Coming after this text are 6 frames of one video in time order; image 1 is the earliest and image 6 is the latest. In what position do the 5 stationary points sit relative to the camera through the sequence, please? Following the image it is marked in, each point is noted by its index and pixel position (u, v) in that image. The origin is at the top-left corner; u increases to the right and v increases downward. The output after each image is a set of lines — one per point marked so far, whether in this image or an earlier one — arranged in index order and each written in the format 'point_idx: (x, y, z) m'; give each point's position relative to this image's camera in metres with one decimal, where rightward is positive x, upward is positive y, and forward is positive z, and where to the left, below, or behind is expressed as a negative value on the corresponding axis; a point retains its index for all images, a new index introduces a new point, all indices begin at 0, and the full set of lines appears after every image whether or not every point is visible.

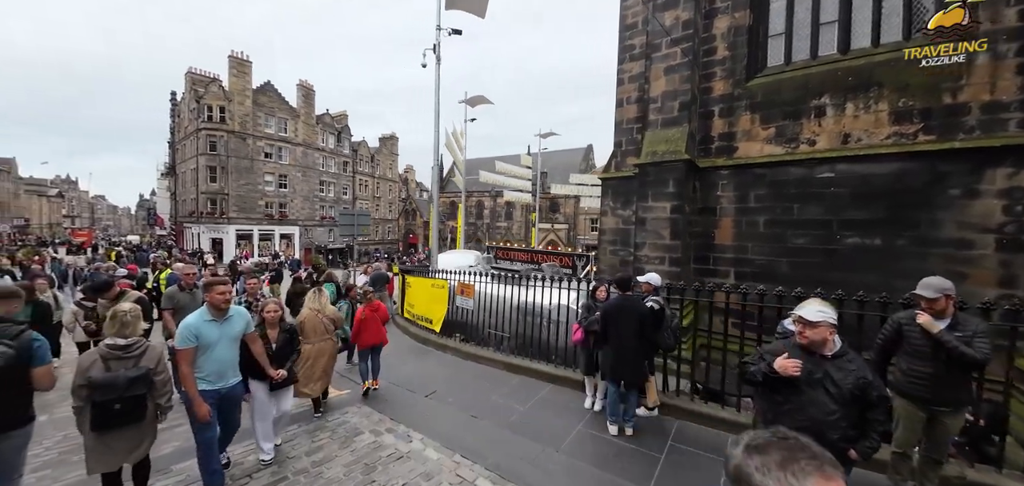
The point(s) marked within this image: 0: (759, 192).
0: (+3.8, +0.8, +5.9) m
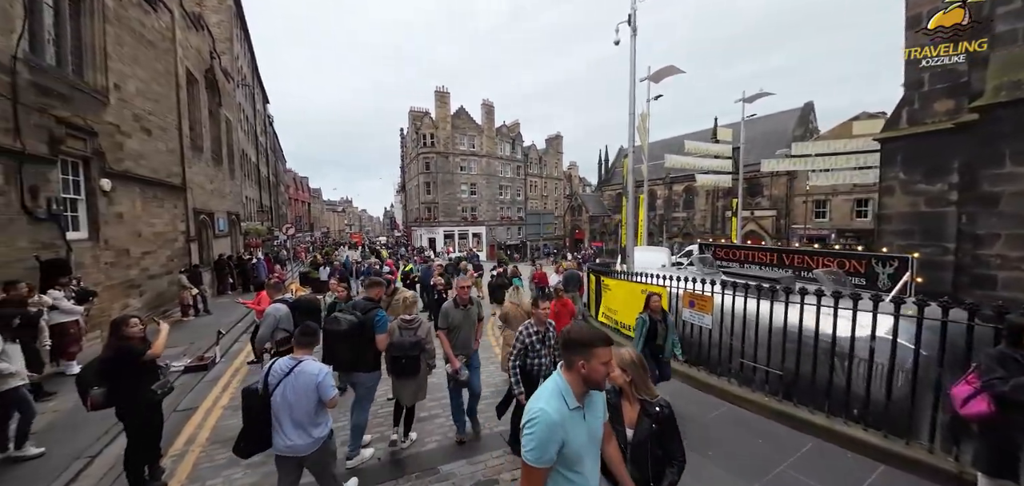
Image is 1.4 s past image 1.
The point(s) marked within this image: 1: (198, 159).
0: (+6.2, +0.9, +2.9) m
1: (-11.0, +2.9, +13.5) m
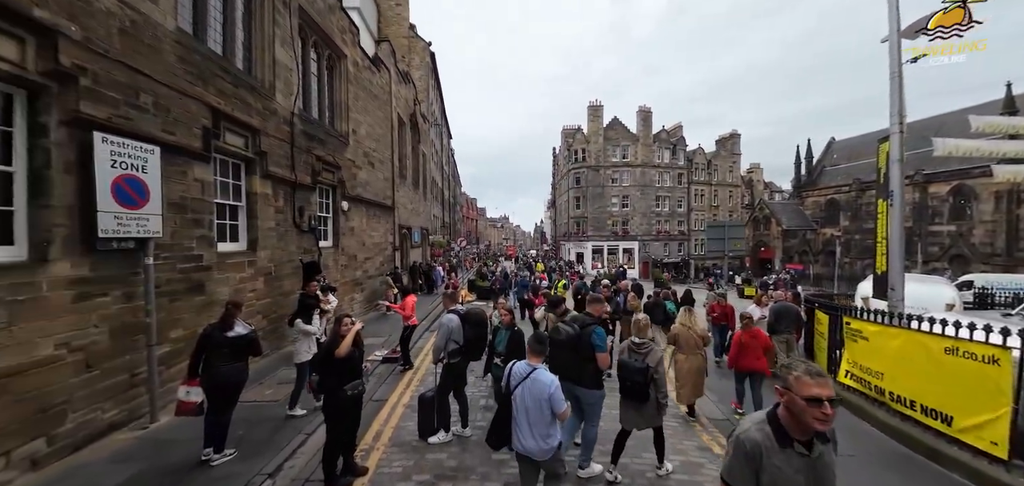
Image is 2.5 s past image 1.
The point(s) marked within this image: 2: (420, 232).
0: (+7.0, +0.7, -0.3) m
1: (-4.7, +2.5, +16.3) m
2: (-4.6, +0.5, +18.7) m
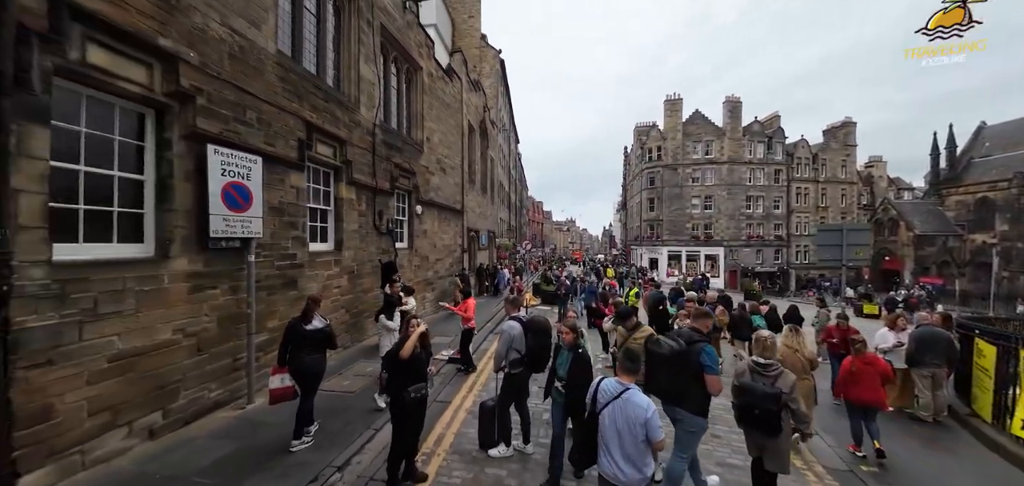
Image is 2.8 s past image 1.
0: (+6.8, +0.6, -1.7) m
1: (-1.8, +2.4, +16.6) m
2: (-1.3, +0.4, +18.9) m
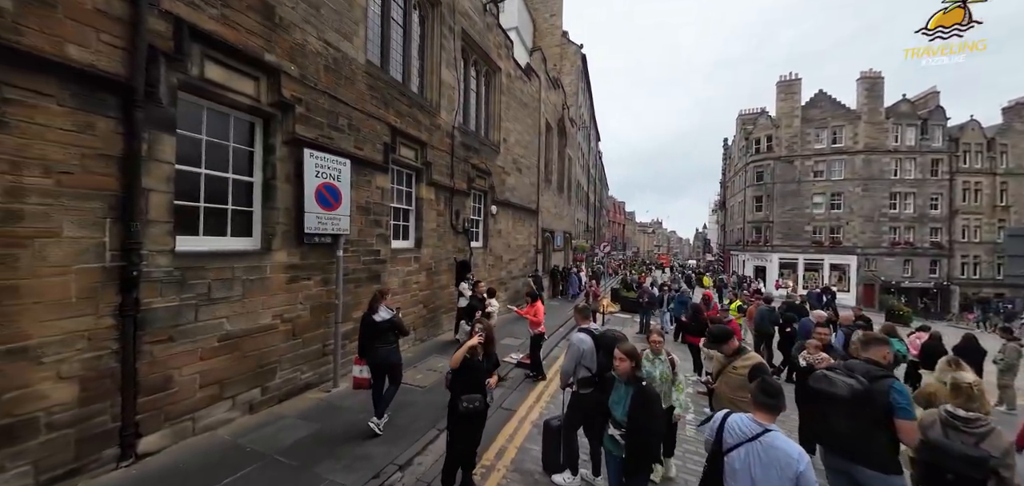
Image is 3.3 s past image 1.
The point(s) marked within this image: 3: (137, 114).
0: (+6.2, +0.5, -3.4) m
1: (+1.5, +2.4, +16.4) m
2: (+2.4, +0.3, +18.5) m
3: (-3.5, +1.2, +3.6) m
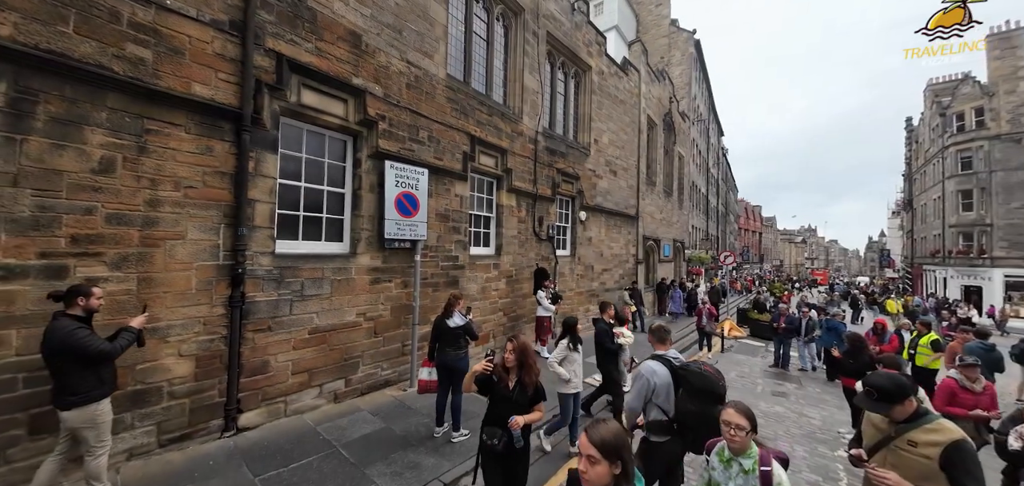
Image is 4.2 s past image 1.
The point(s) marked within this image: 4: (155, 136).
0: (+4.3, +0.7, -5.2) m
1: (+5.5, +2.0, +15.1) m
2: (+6.9, -0.1, +16.8) m
3: (-3.0, +1.2, +4.3) m
4: (-3.5, +1.0, +3.7) m
